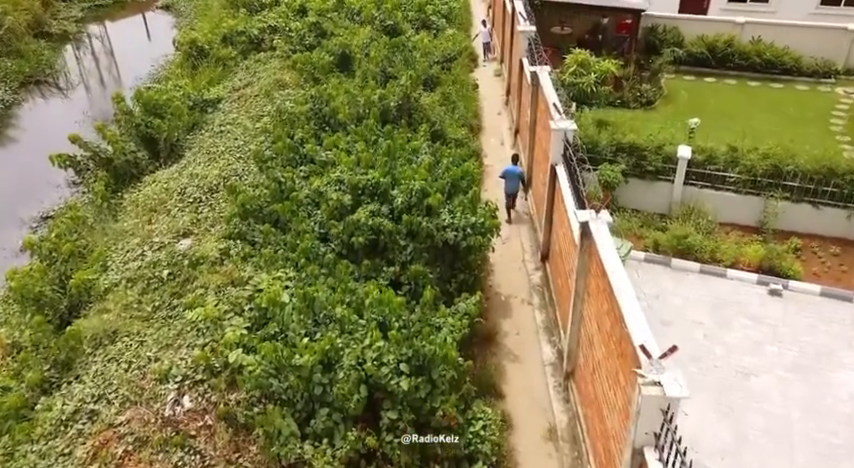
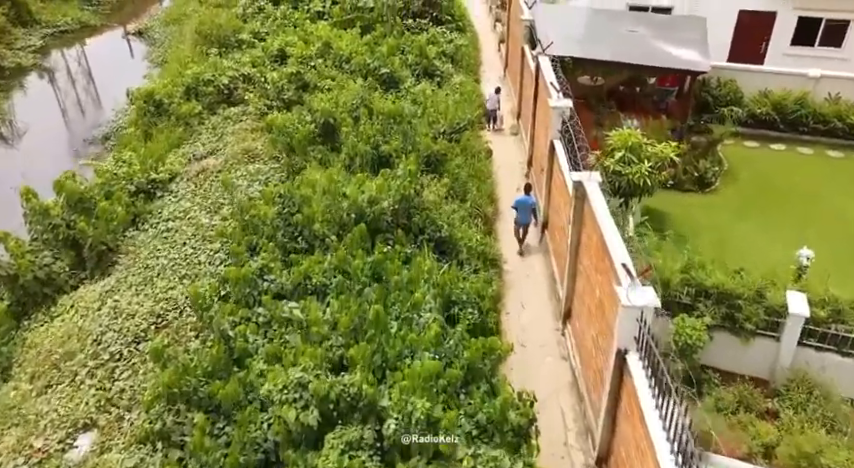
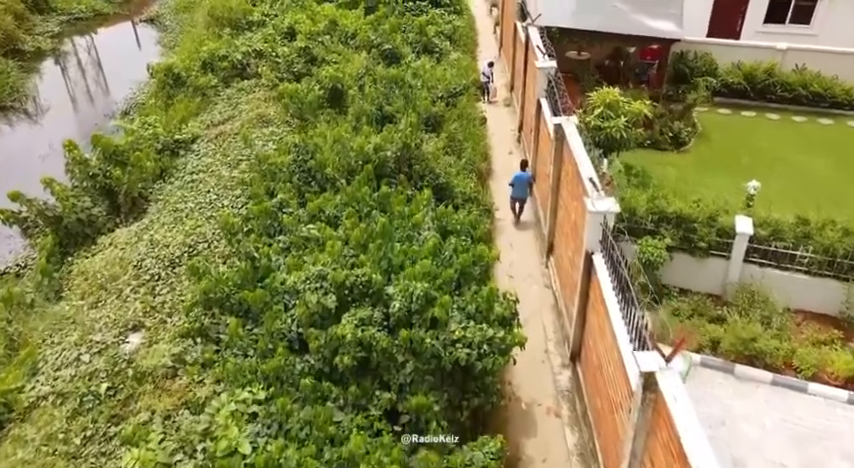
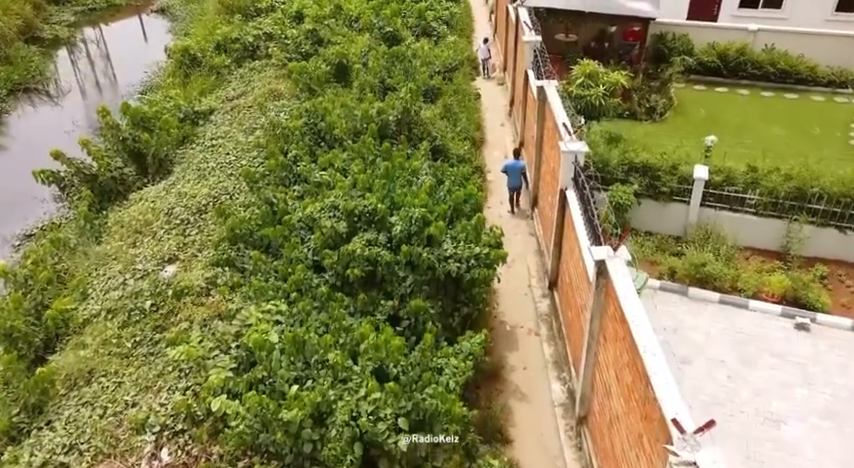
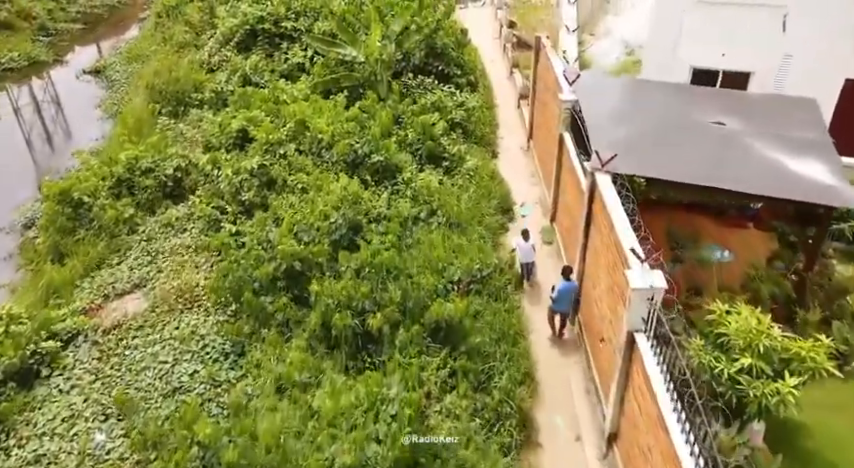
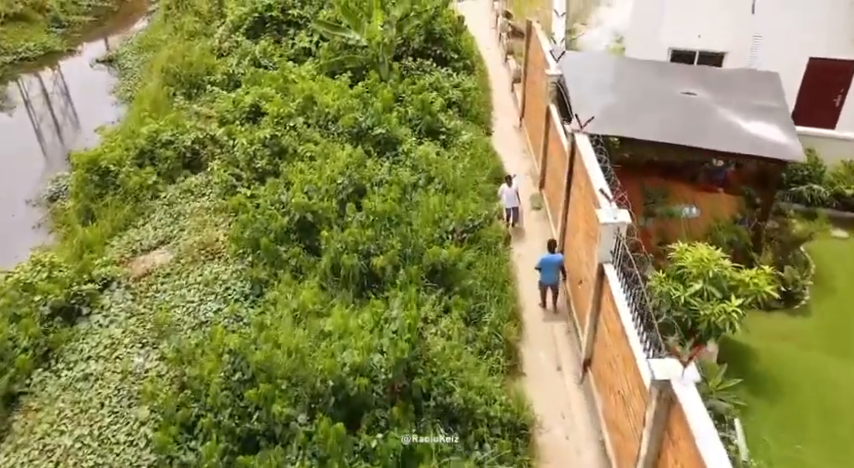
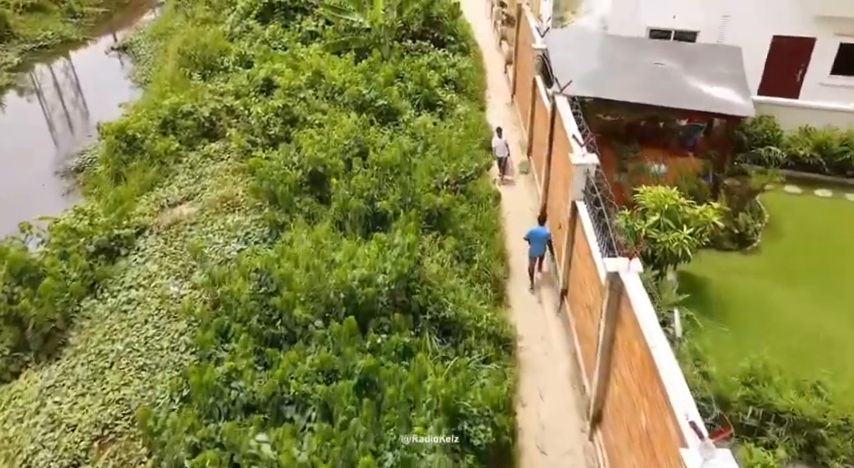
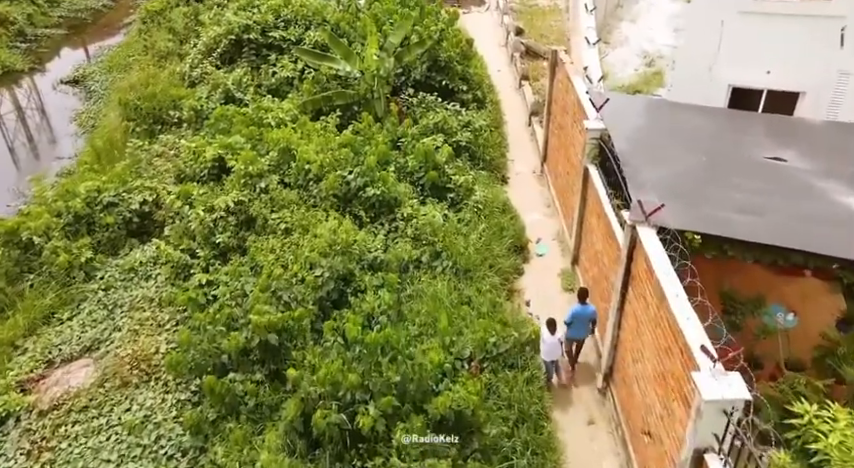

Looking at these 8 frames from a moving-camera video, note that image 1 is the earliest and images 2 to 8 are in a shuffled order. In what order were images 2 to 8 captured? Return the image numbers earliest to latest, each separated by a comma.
4, 3, 2, 7, 6, 5, 8
